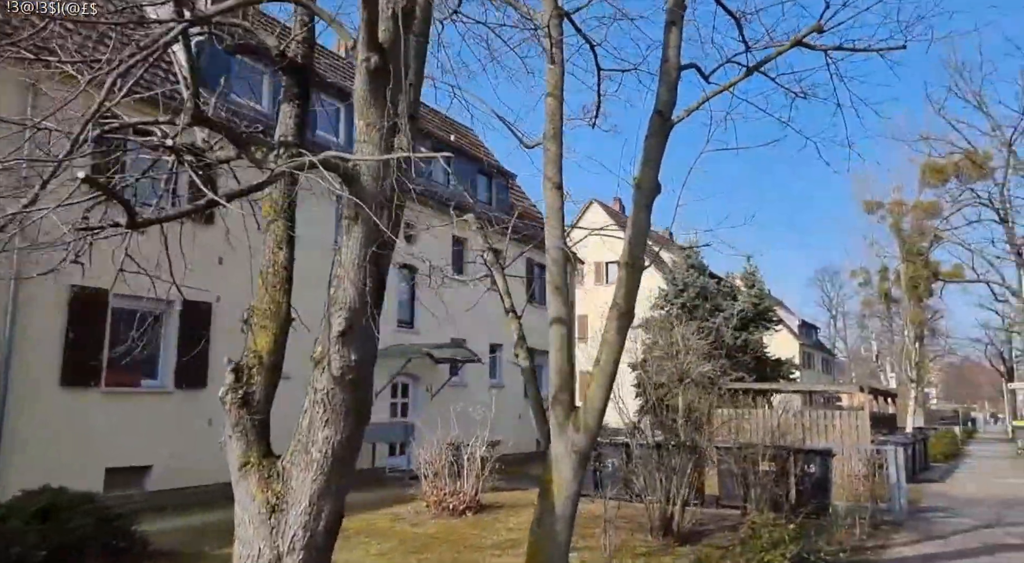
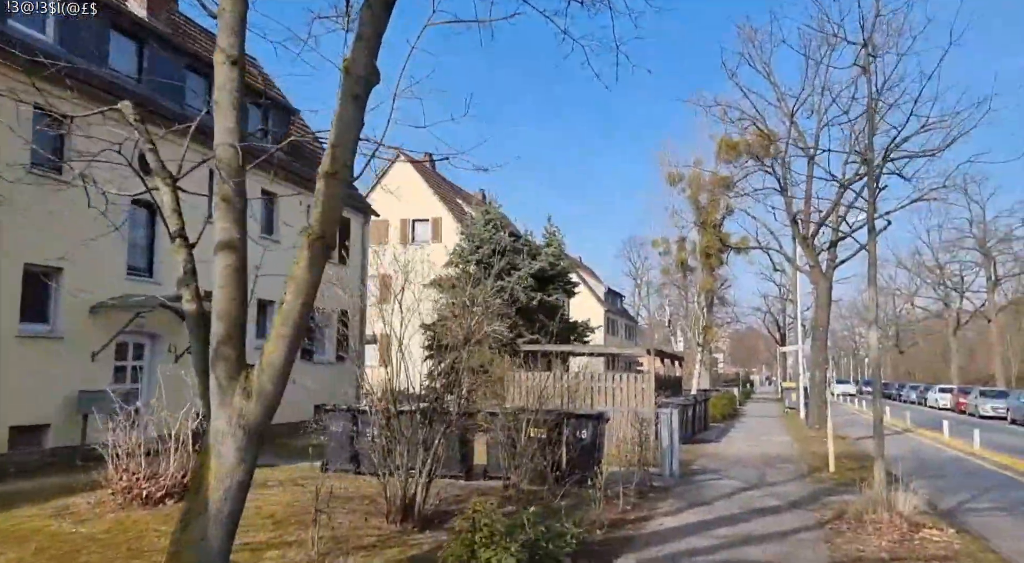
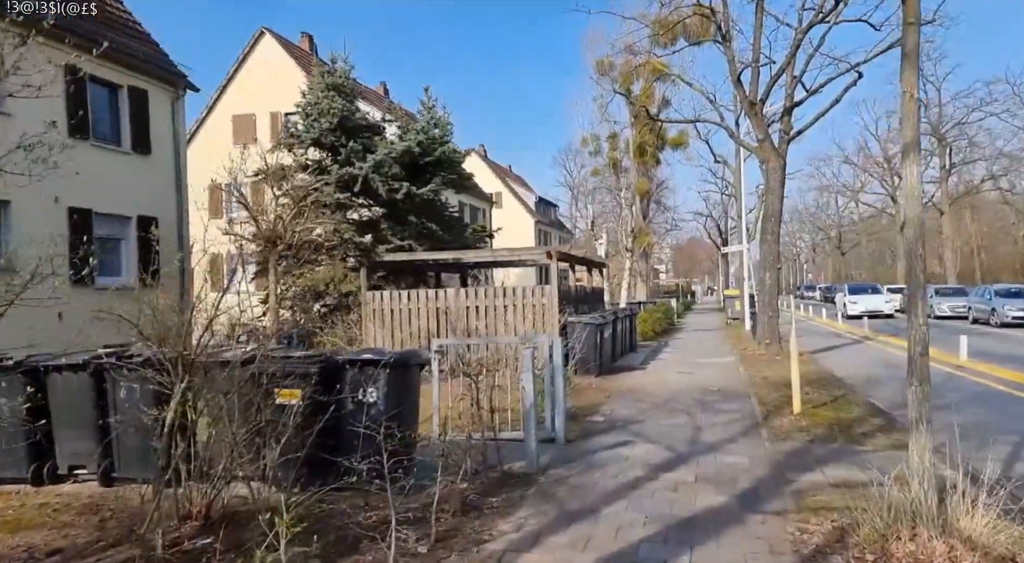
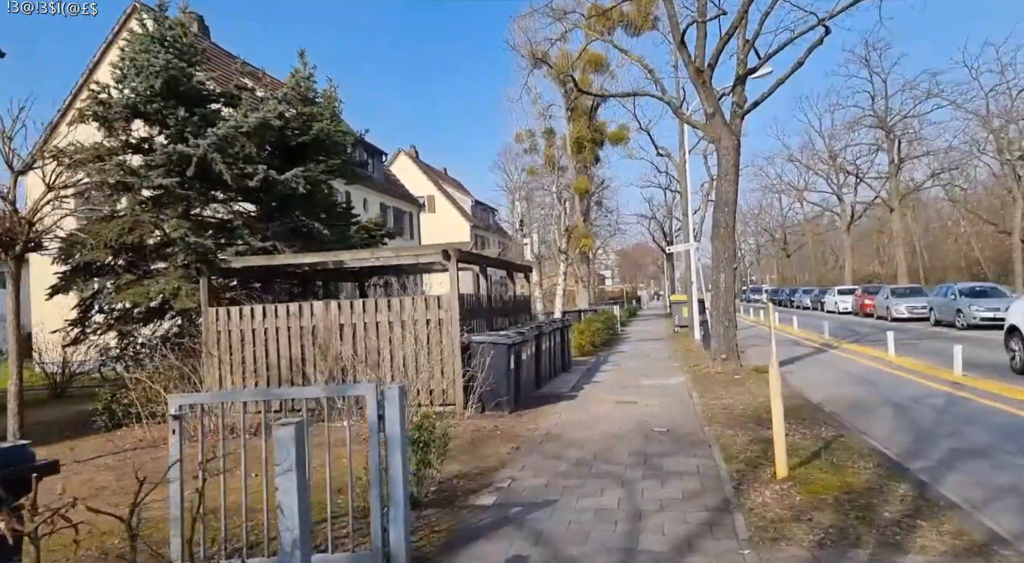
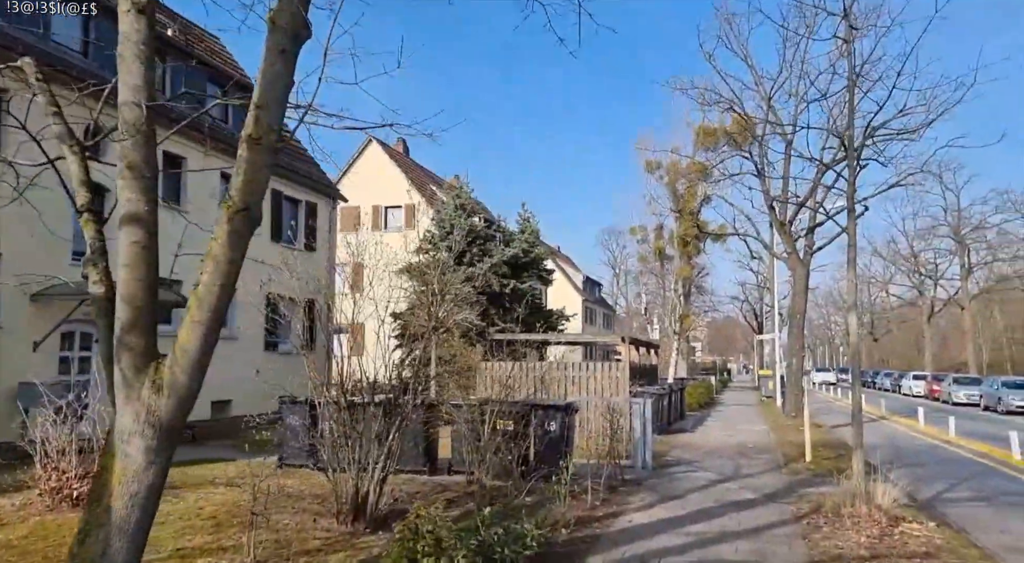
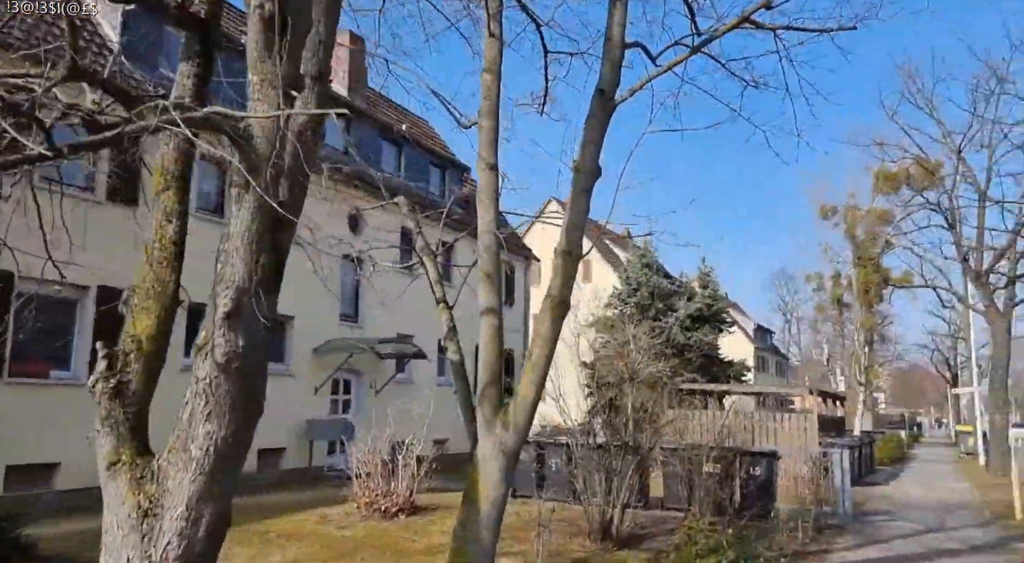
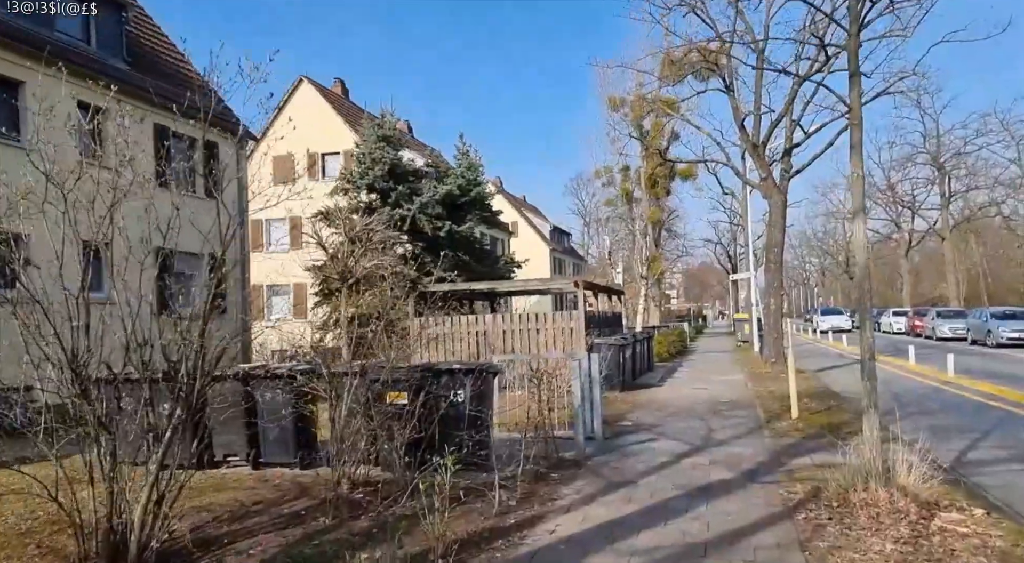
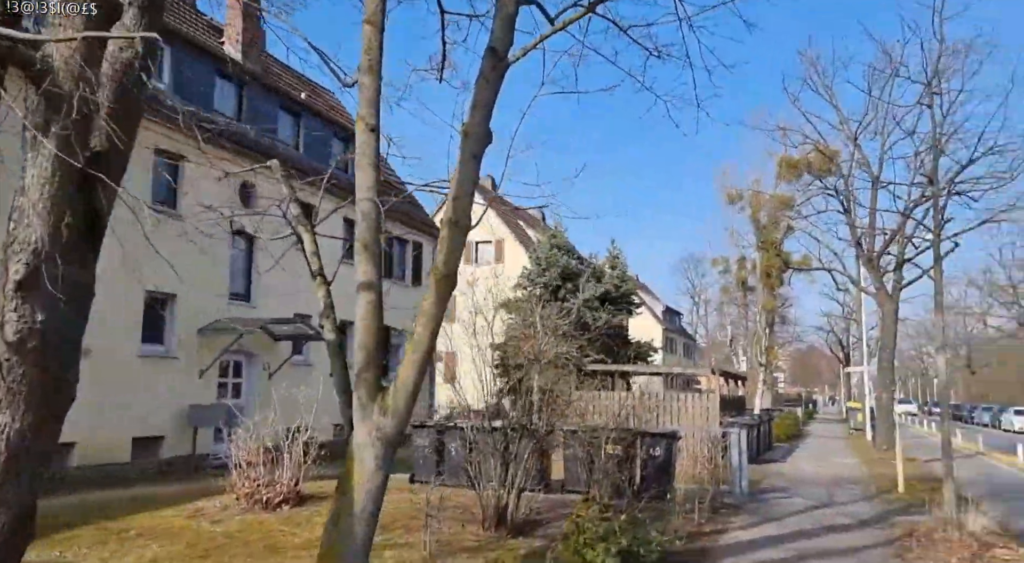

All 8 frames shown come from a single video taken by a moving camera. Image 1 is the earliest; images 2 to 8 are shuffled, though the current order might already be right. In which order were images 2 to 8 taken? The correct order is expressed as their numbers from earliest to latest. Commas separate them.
6, 8, 2, 5, 7, 3, 4
